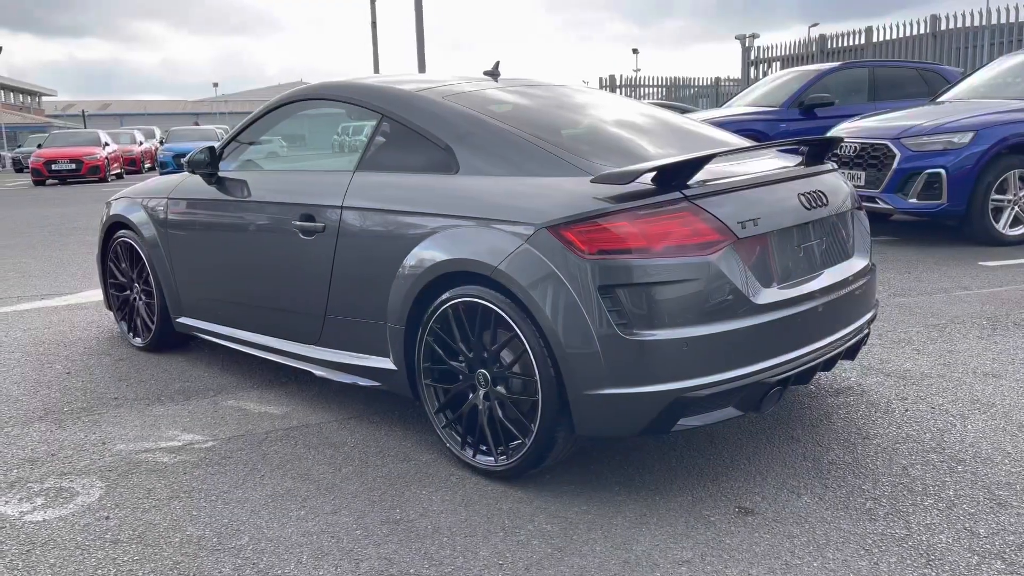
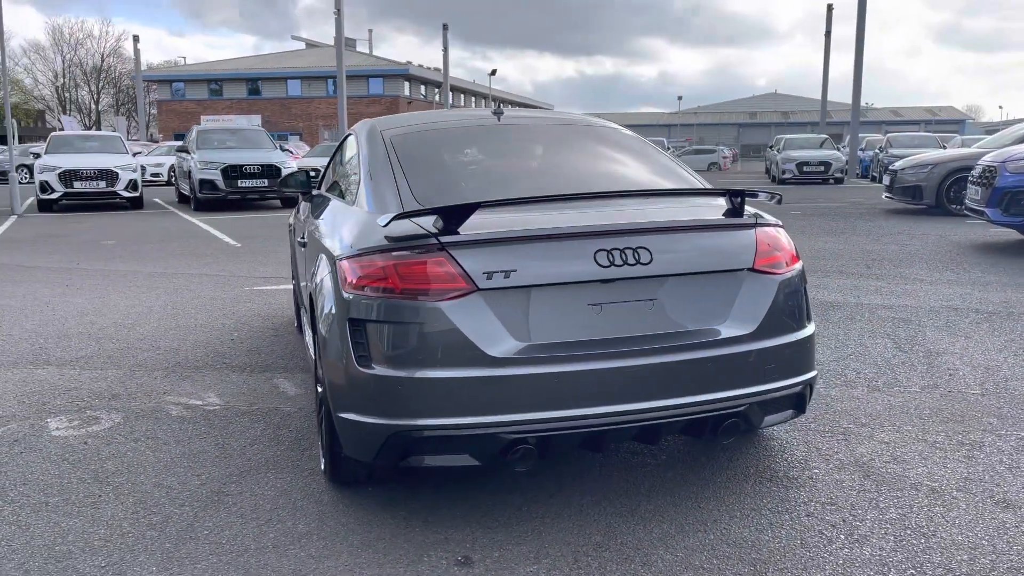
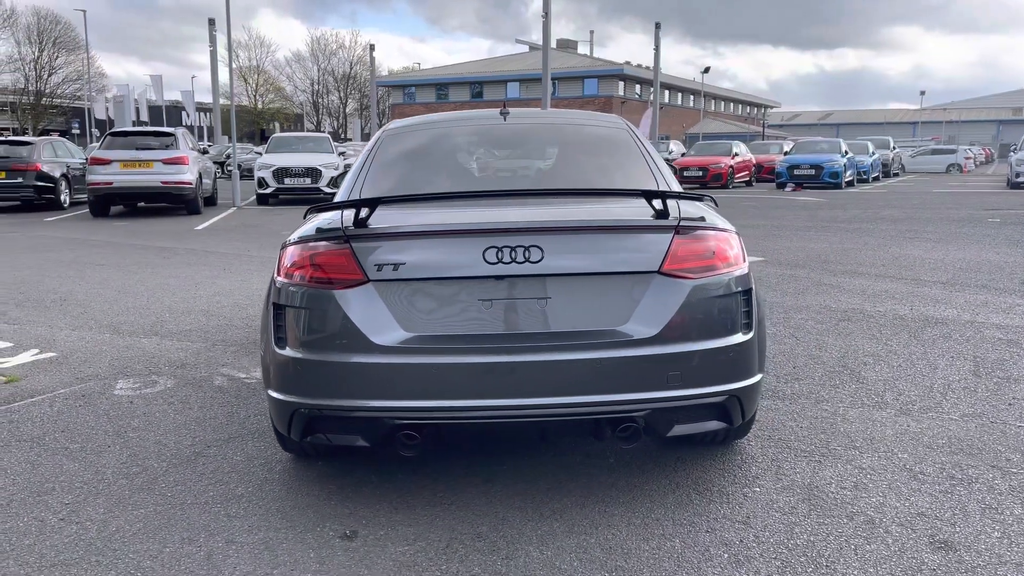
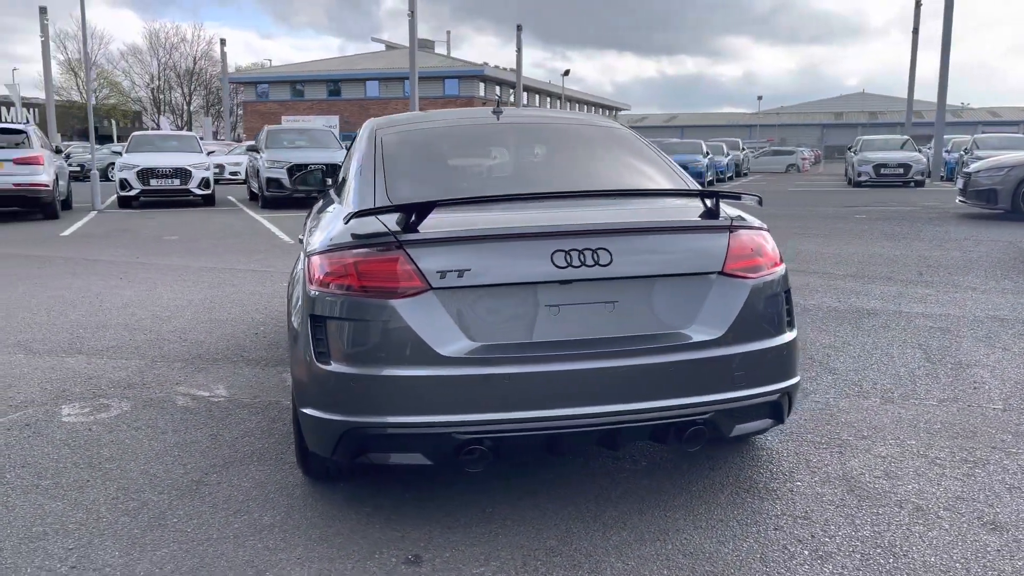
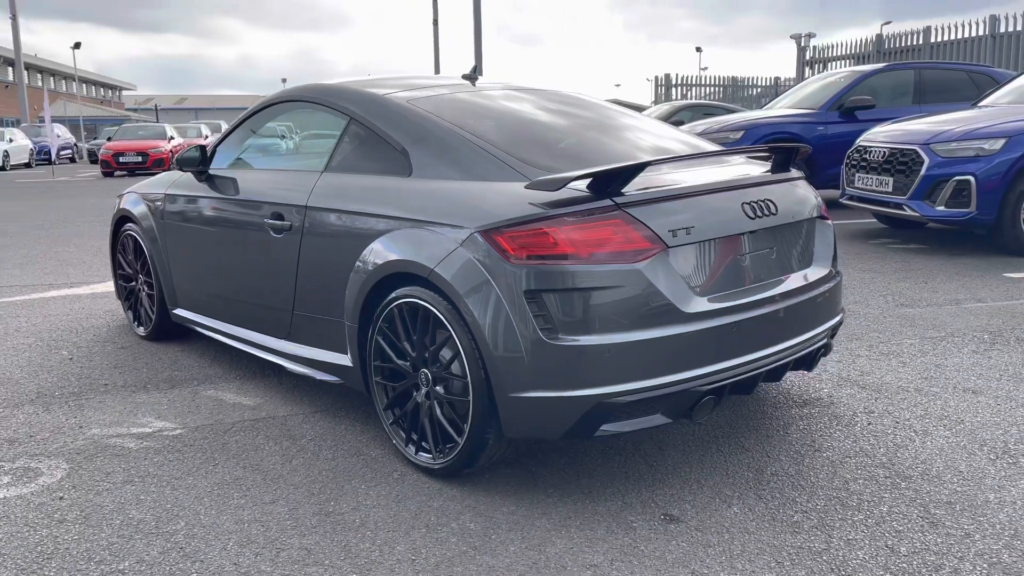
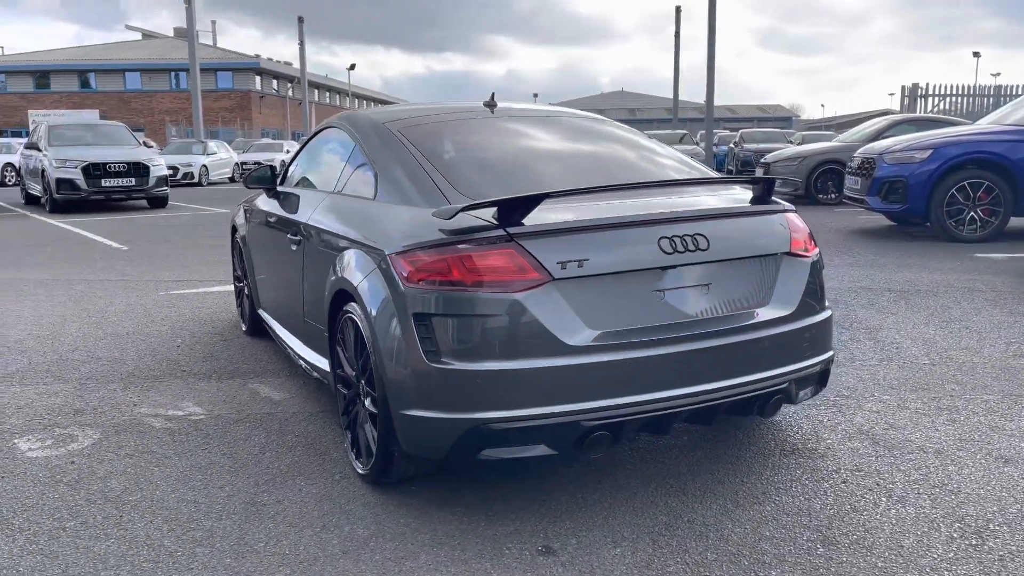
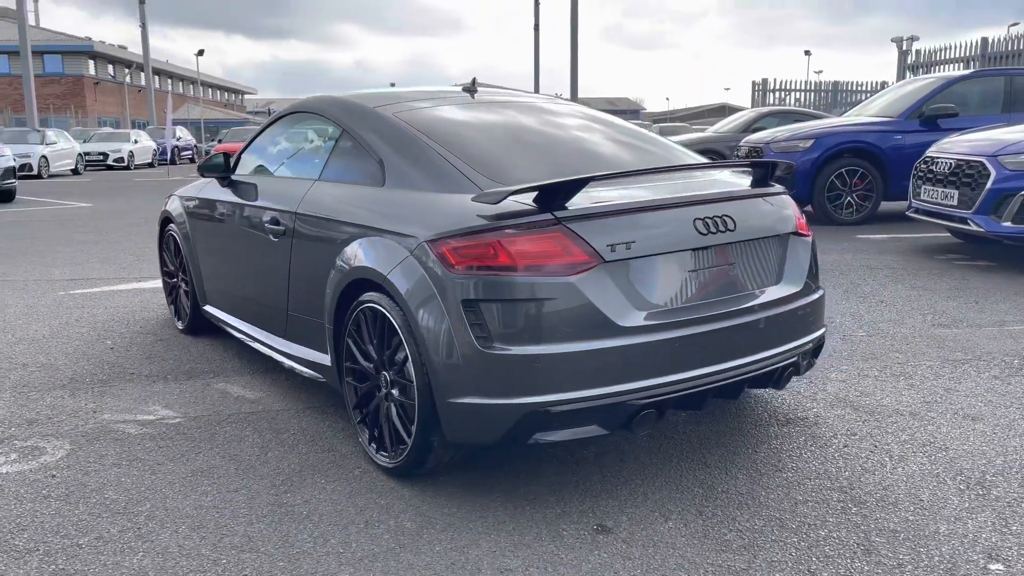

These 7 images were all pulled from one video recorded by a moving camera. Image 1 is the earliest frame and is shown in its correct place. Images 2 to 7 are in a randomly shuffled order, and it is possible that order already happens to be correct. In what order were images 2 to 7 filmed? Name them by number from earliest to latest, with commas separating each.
5, 7, 6, 2, 4, 3
